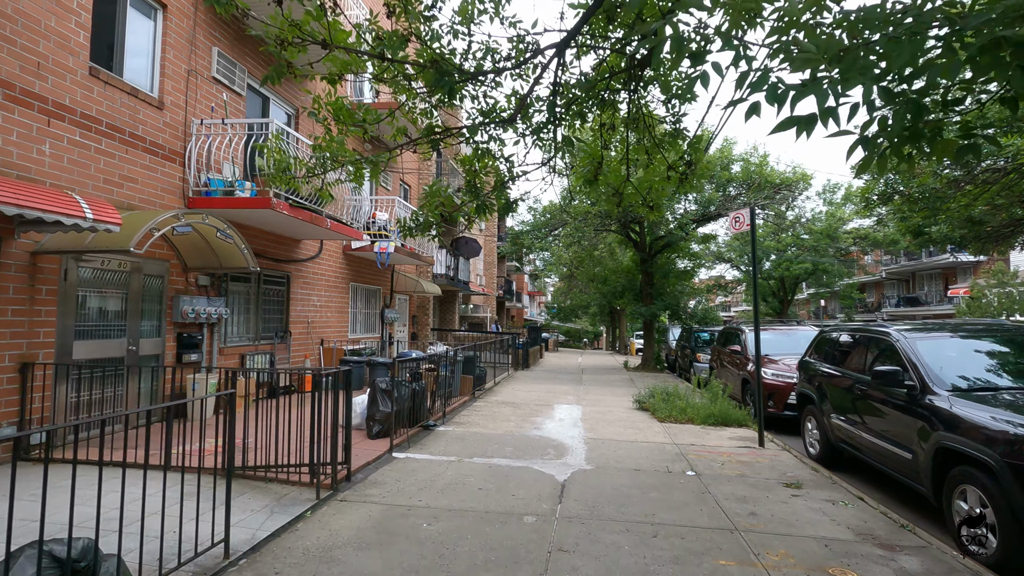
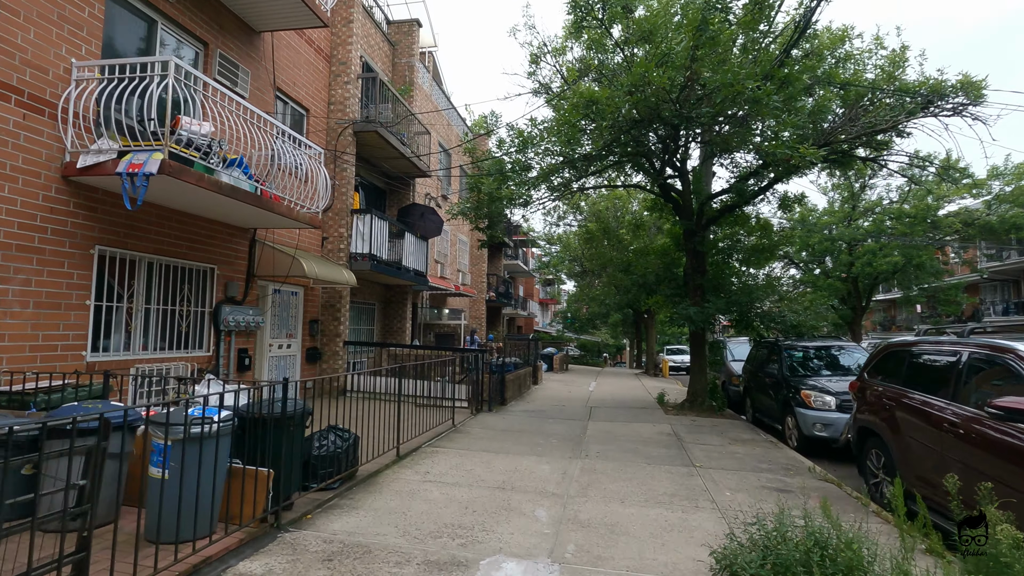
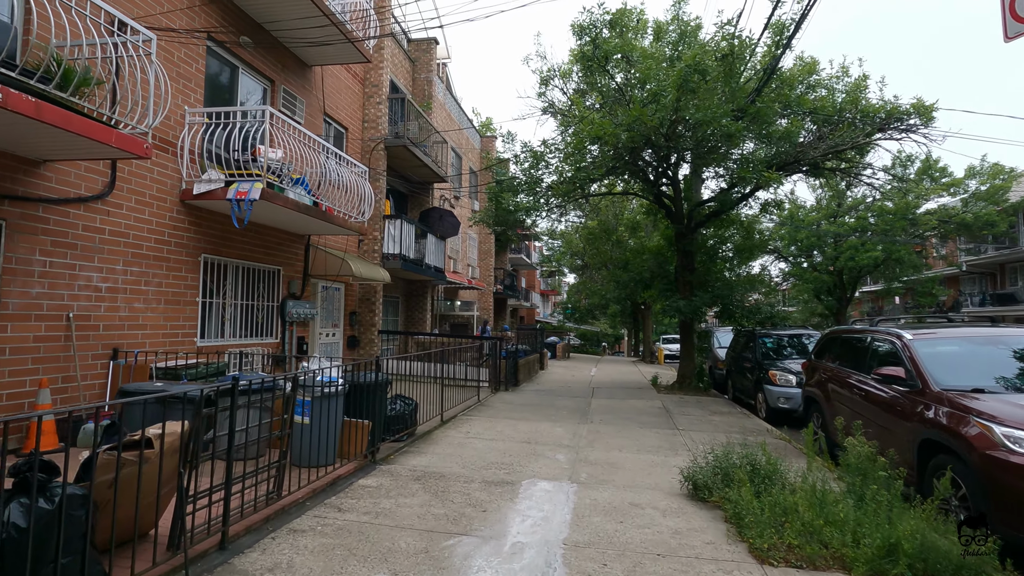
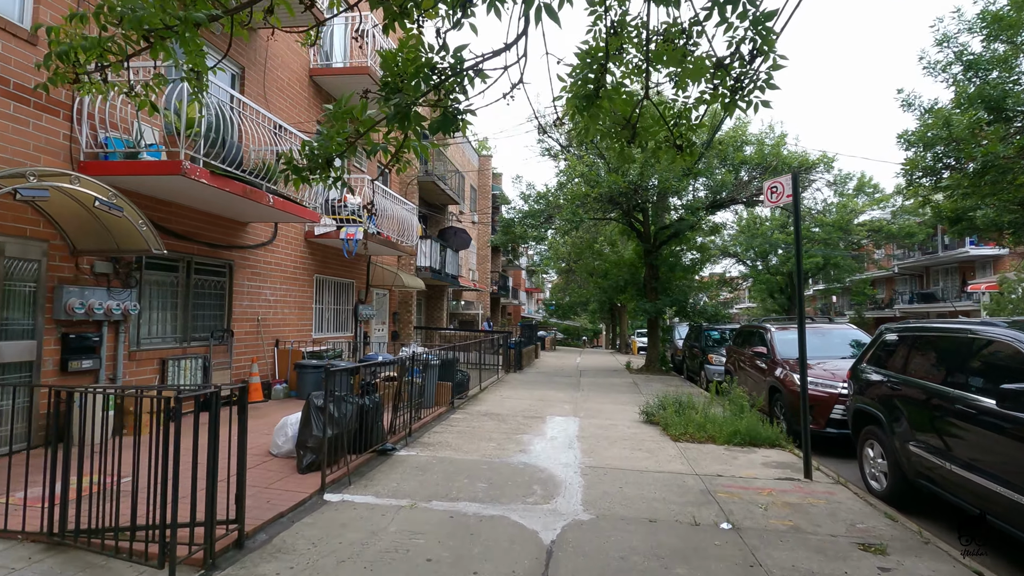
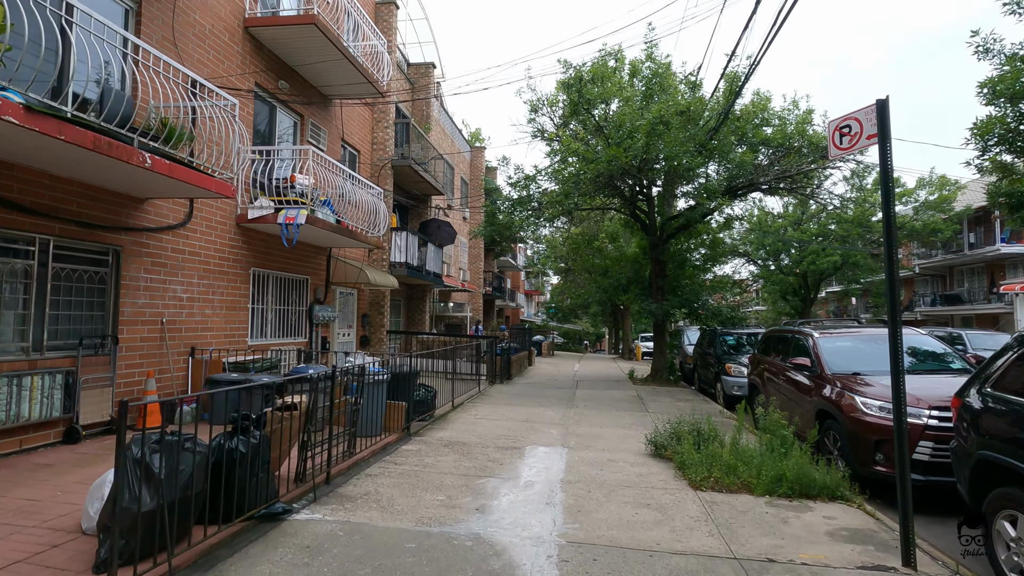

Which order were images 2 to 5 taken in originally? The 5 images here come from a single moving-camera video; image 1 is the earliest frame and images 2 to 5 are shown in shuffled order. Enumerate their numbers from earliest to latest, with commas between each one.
4, 5, 3, 2
